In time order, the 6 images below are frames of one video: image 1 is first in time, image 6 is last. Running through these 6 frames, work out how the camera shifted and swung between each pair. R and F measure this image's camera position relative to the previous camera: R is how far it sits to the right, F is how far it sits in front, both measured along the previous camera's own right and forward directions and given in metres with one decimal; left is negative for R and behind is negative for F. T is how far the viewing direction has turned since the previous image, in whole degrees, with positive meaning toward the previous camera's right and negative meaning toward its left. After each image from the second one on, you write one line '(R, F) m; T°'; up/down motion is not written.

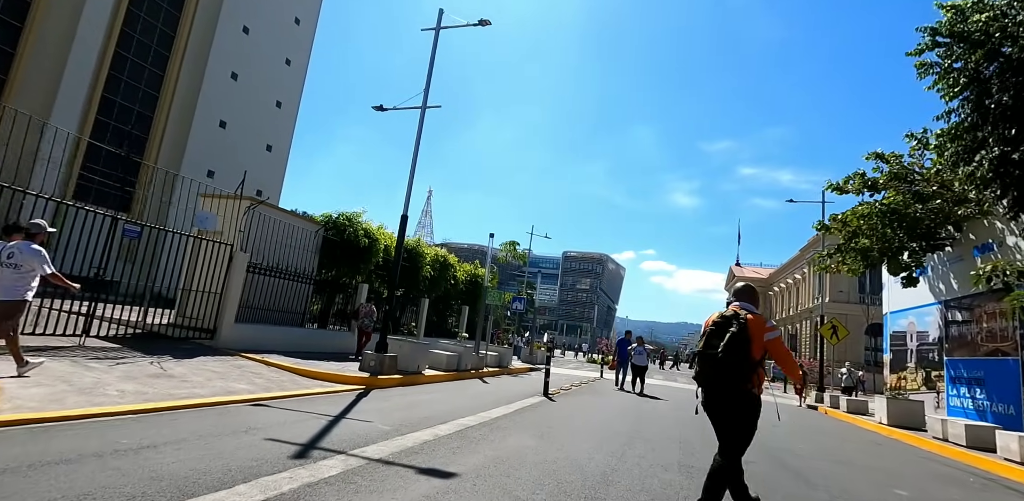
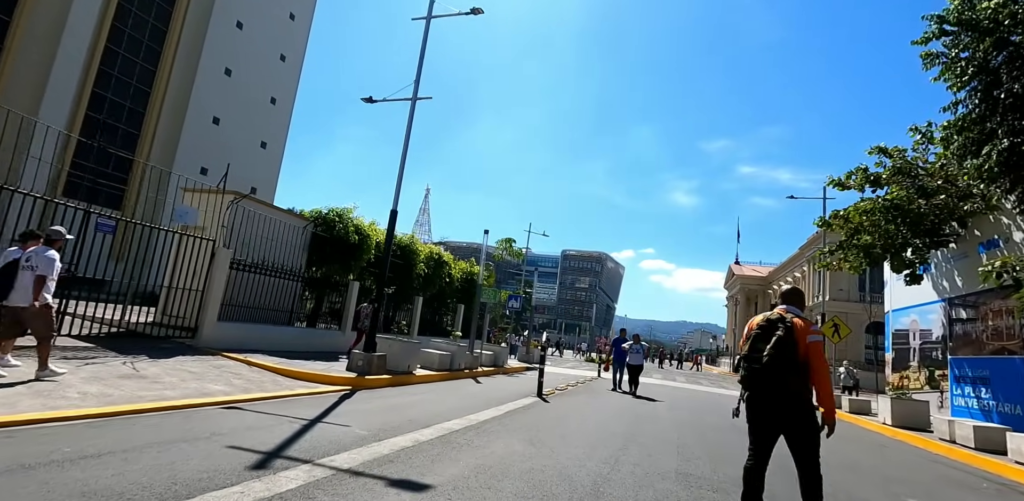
(+0.1, +0.4) m; 0°
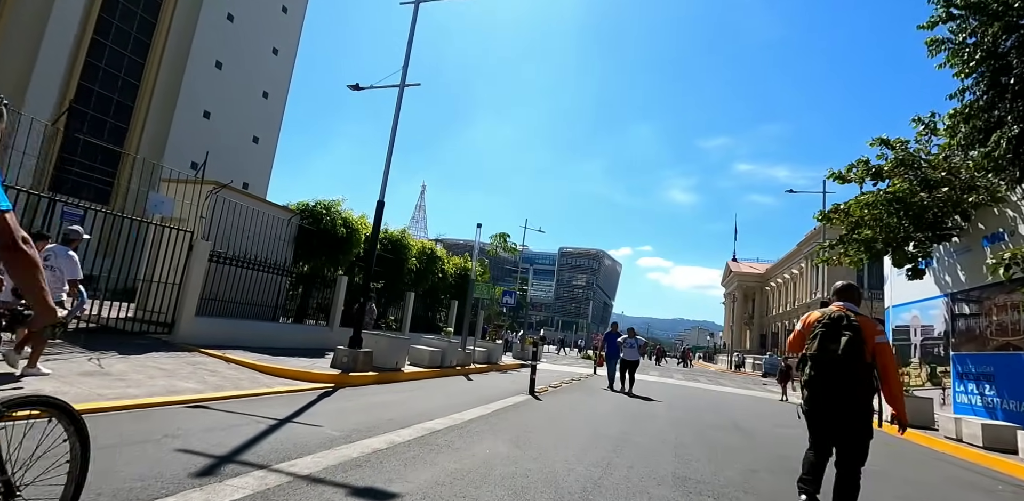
(+0.1, +0.4) m; 0°
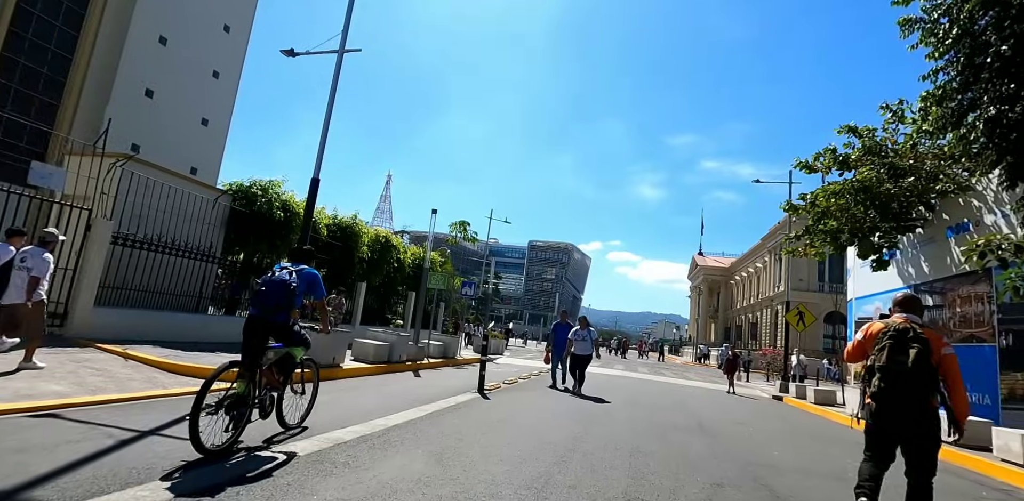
(+0.4, +0.9) m; +3°
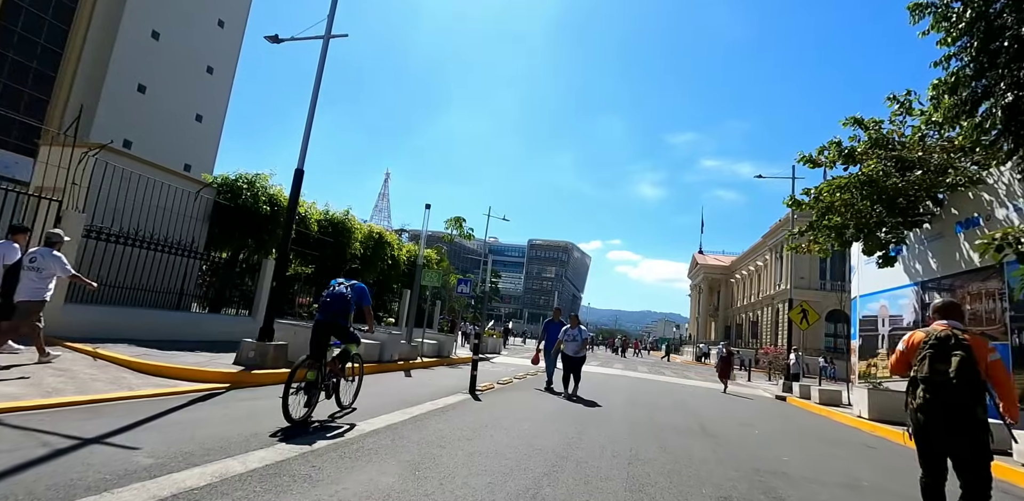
(+0.1, +0.4) m; 0°
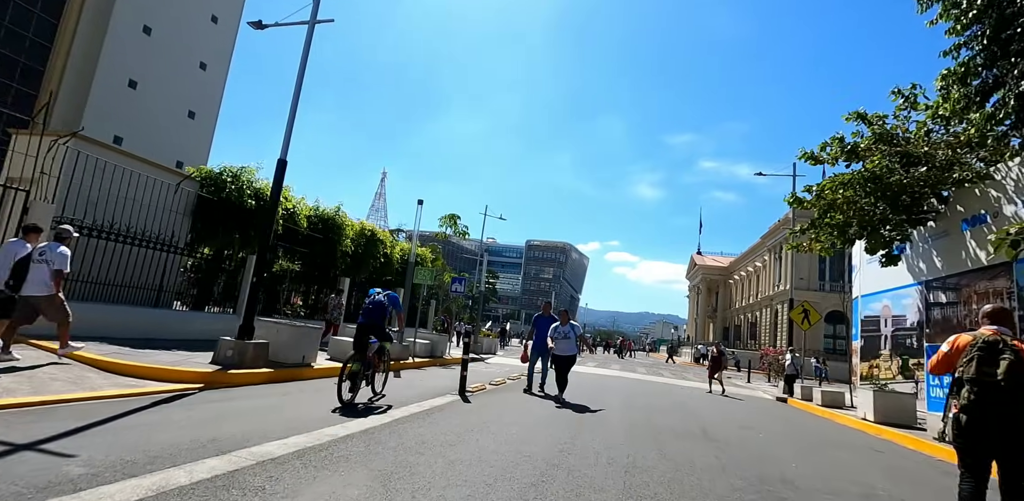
(+0.1, +0.4) m; 0°
